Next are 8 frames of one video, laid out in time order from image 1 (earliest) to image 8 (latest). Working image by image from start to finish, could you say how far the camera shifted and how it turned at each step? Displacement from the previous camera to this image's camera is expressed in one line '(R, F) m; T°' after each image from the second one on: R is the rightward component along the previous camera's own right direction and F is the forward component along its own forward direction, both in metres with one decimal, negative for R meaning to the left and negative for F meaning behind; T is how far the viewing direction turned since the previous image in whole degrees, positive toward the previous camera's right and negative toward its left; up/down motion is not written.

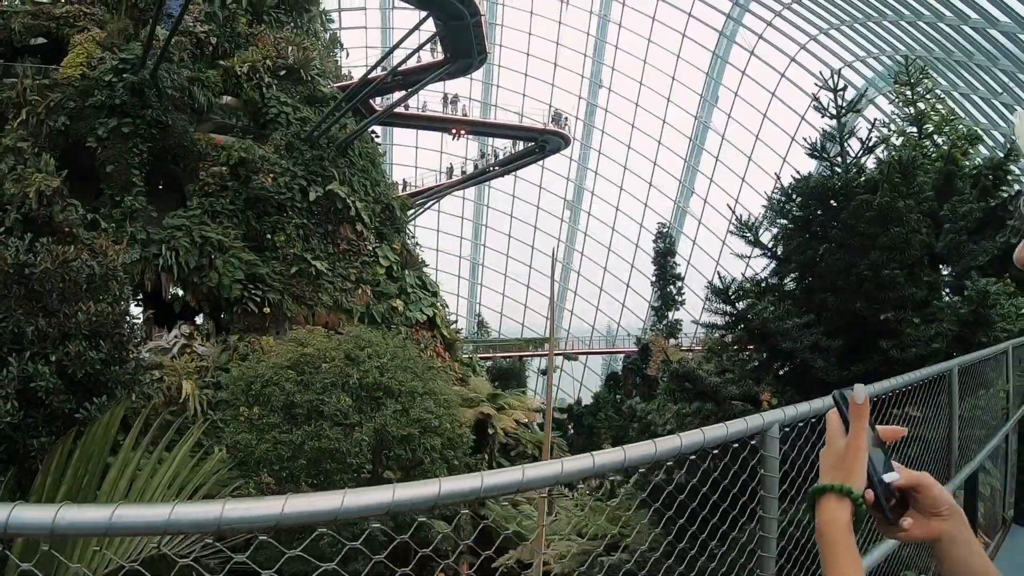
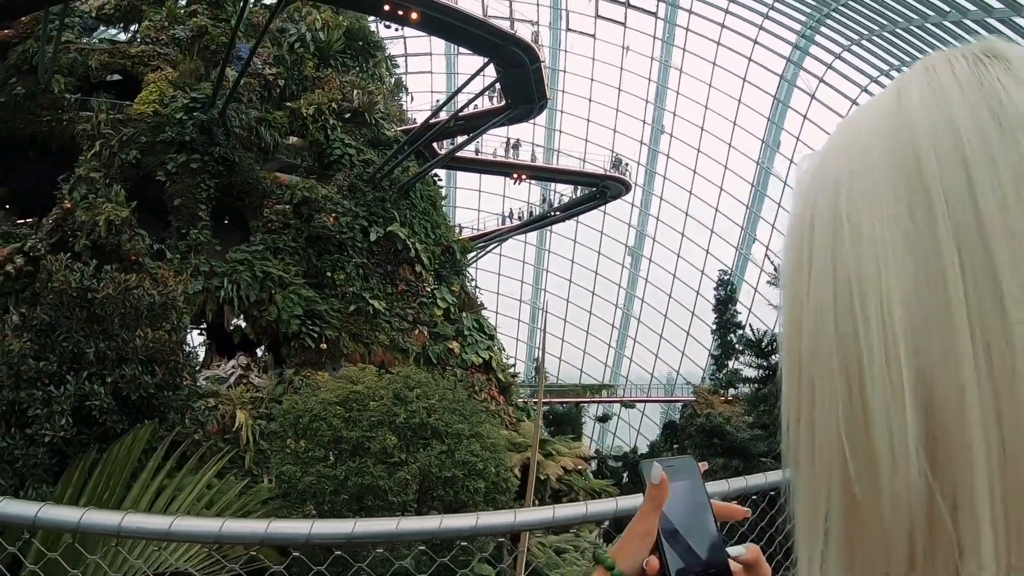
(+0.5, +0.1) m; -7°
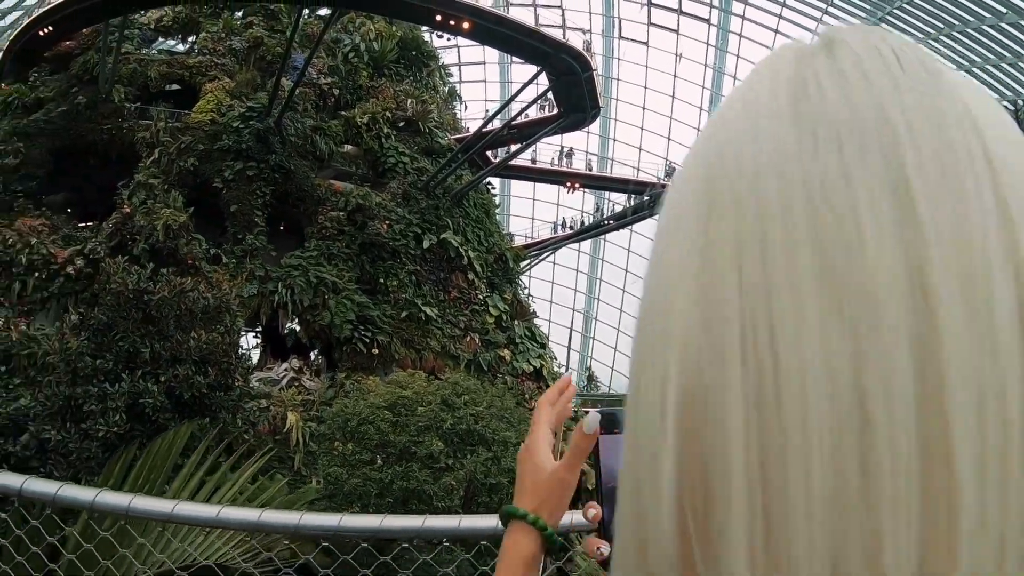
(+0.4, 0.0) m; -6°
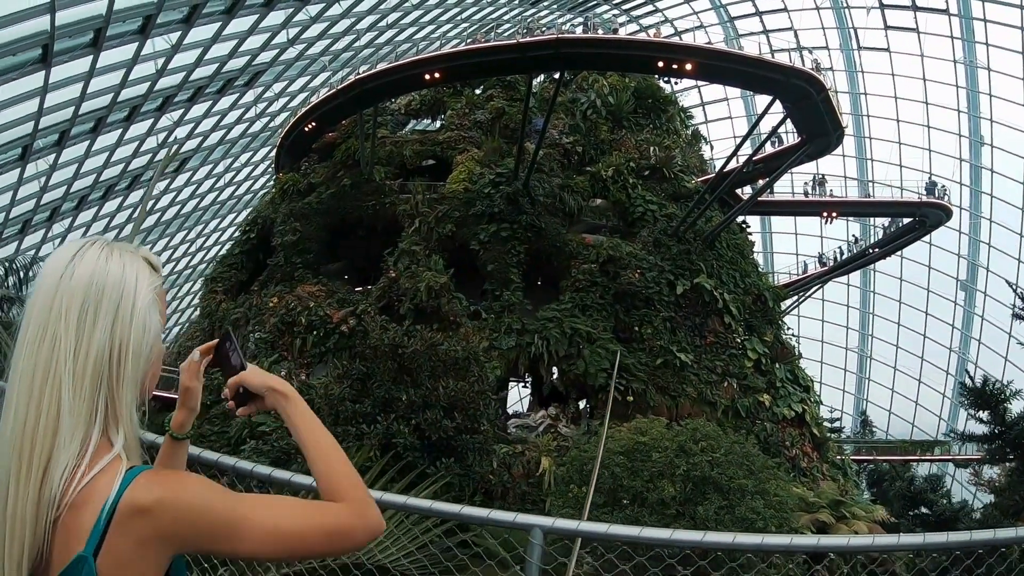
(+1.9, +0.5) m; -29°
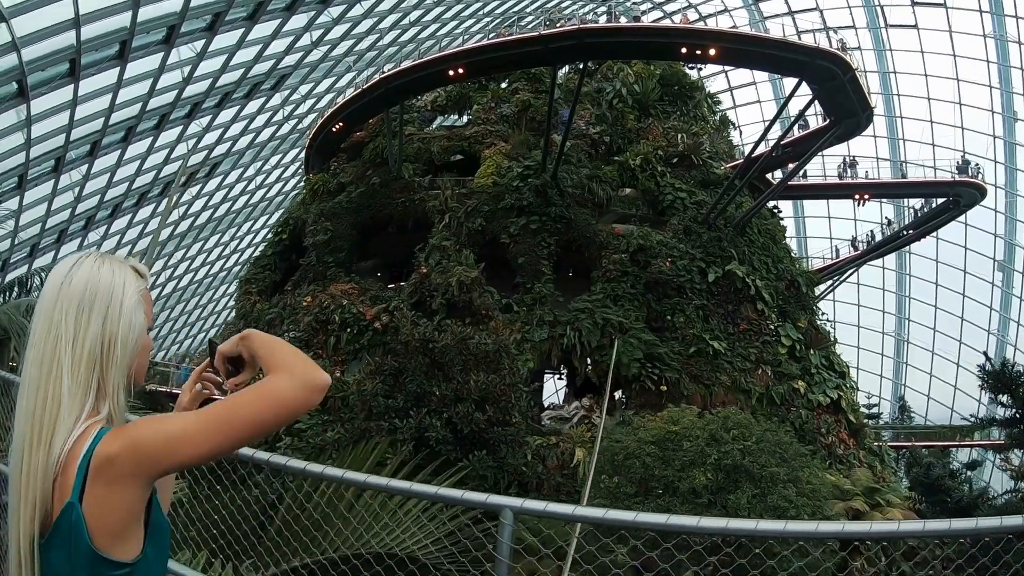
(+0.3, 0.0) m; -4°
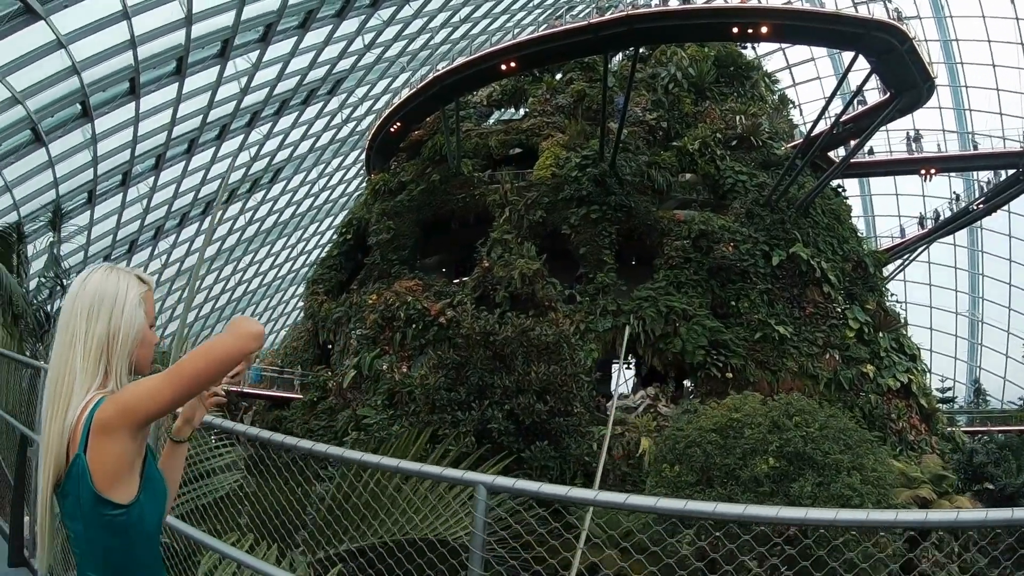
(+0.5, 0.0) m; -7°
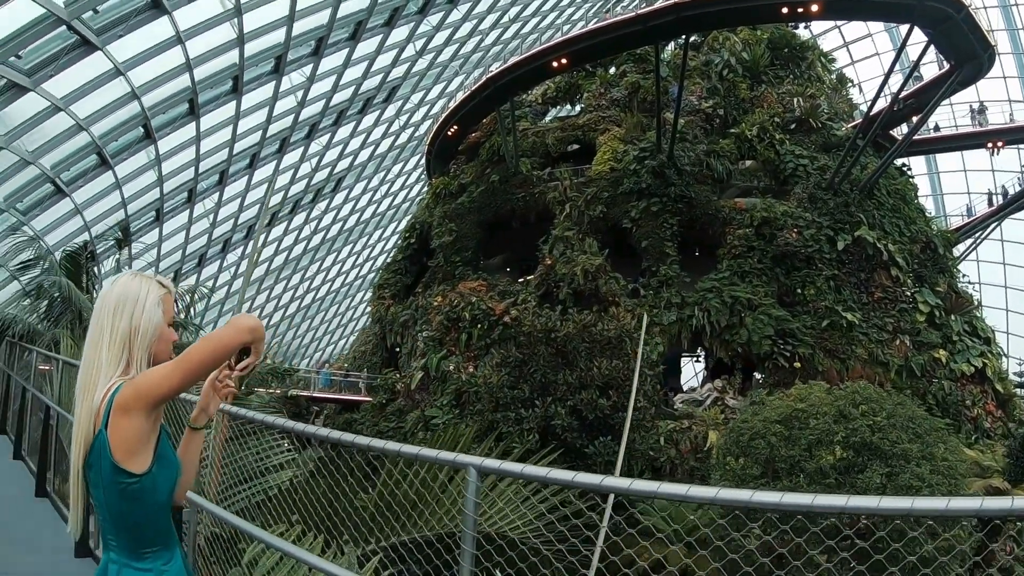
(+0.5, 0.0) m; -7°
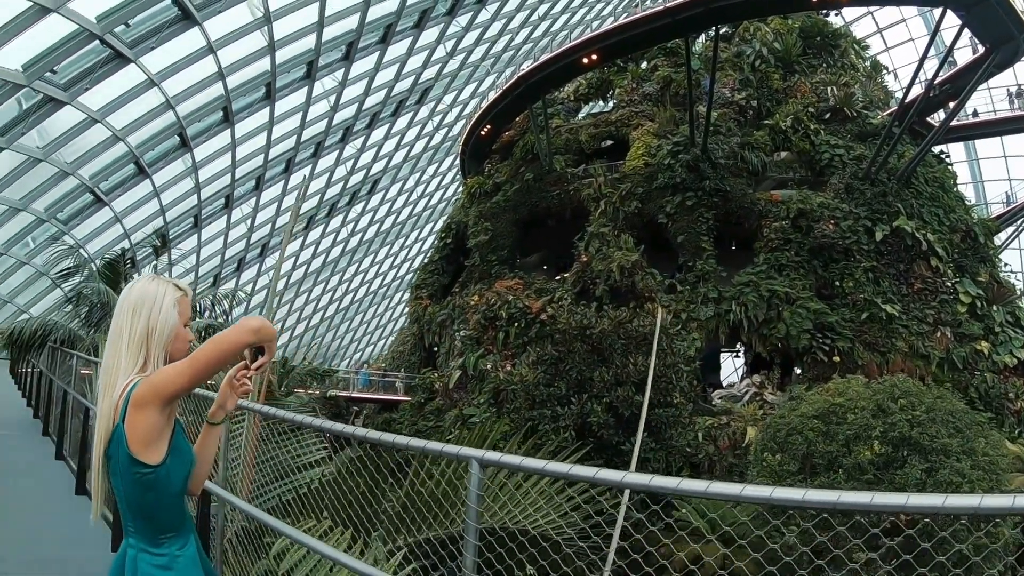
(+0.3, 0.0) m; -4°
